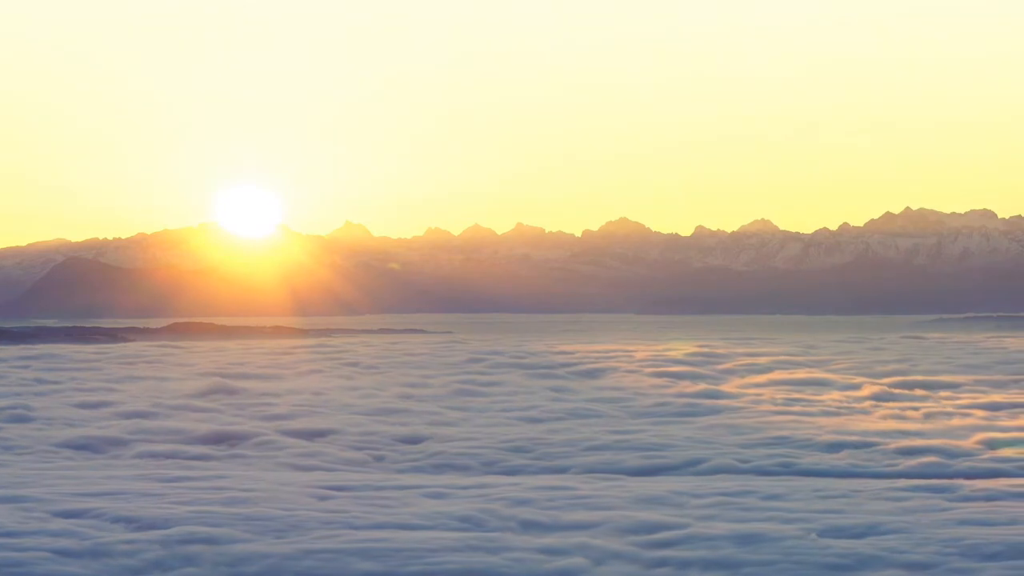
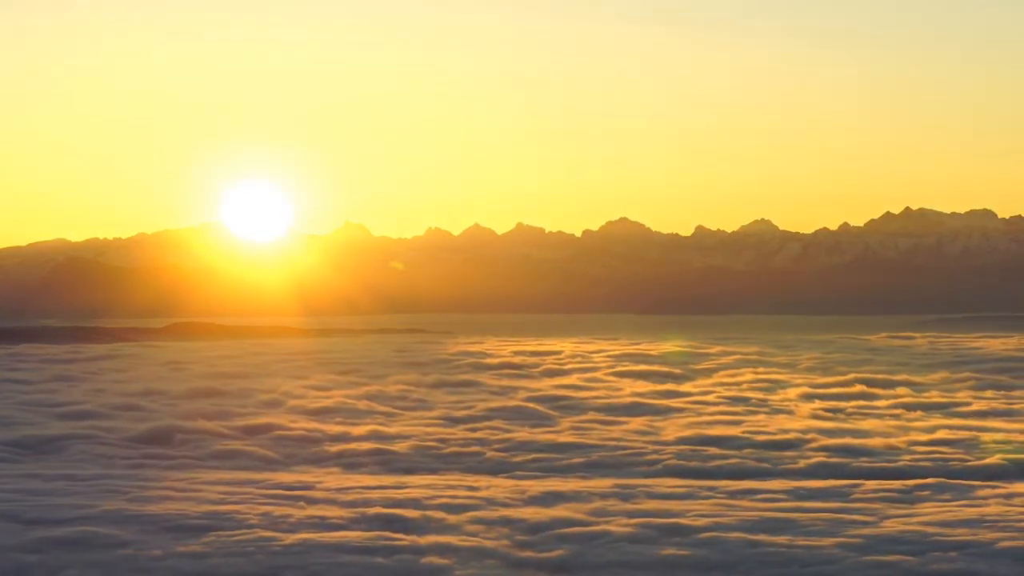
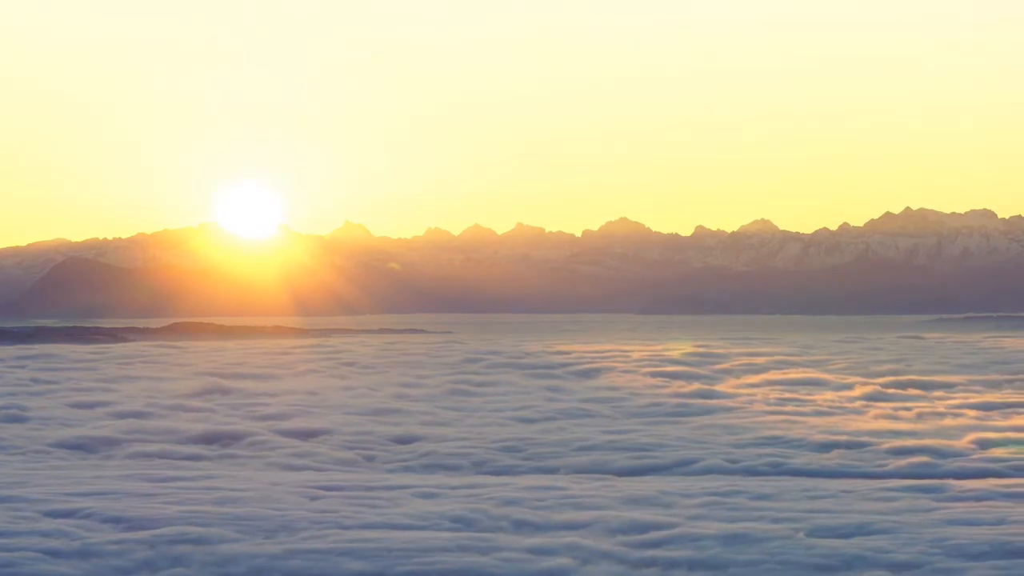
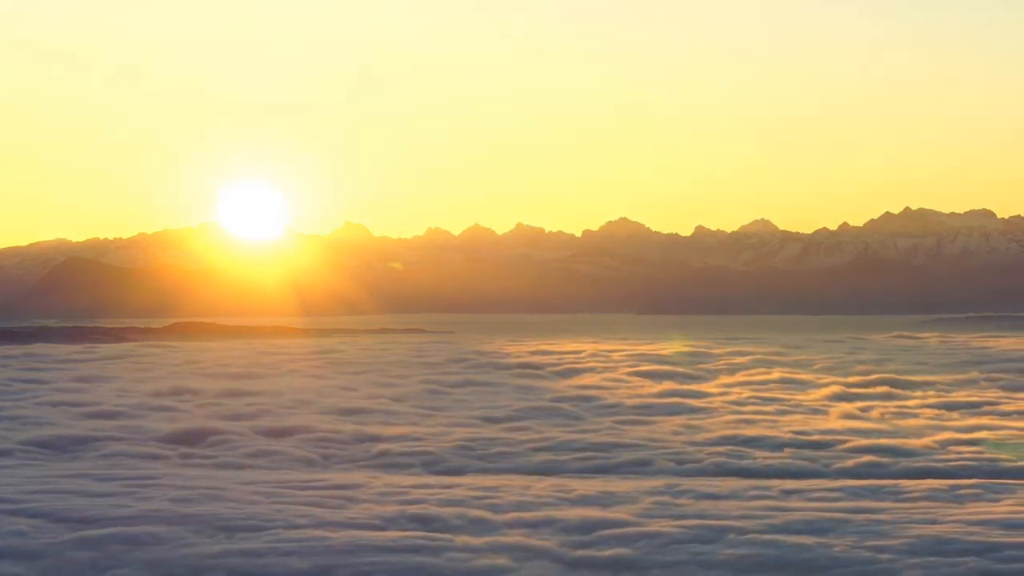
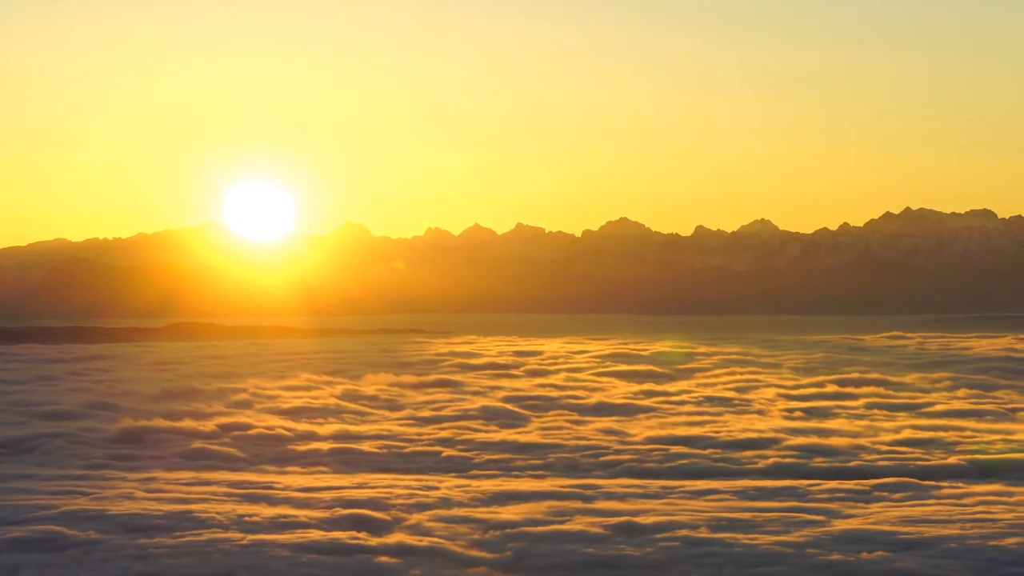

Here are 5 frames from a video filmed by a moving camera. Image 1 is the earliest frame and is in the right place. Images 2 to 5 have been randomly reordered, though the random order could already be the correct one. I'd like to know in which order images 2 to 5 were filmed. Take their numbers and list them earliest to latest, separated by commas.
3, 4, 2, 5
